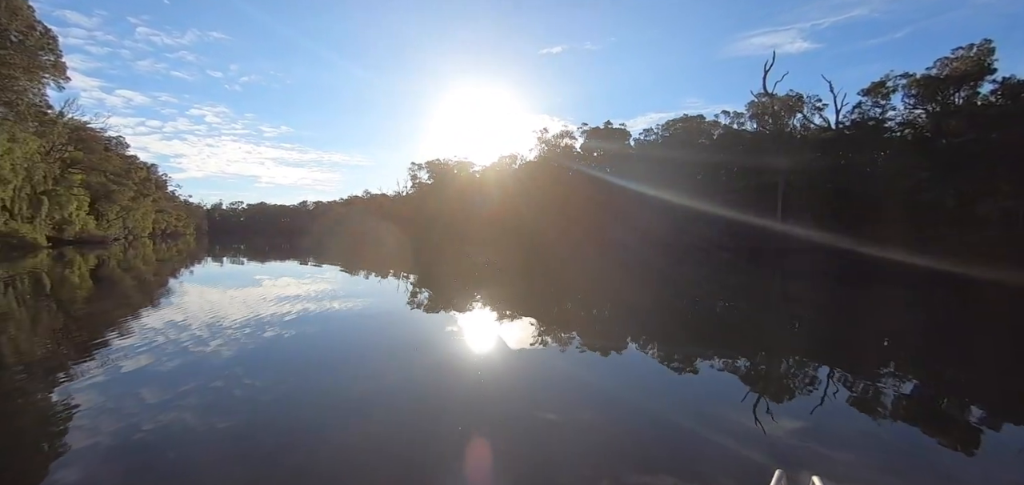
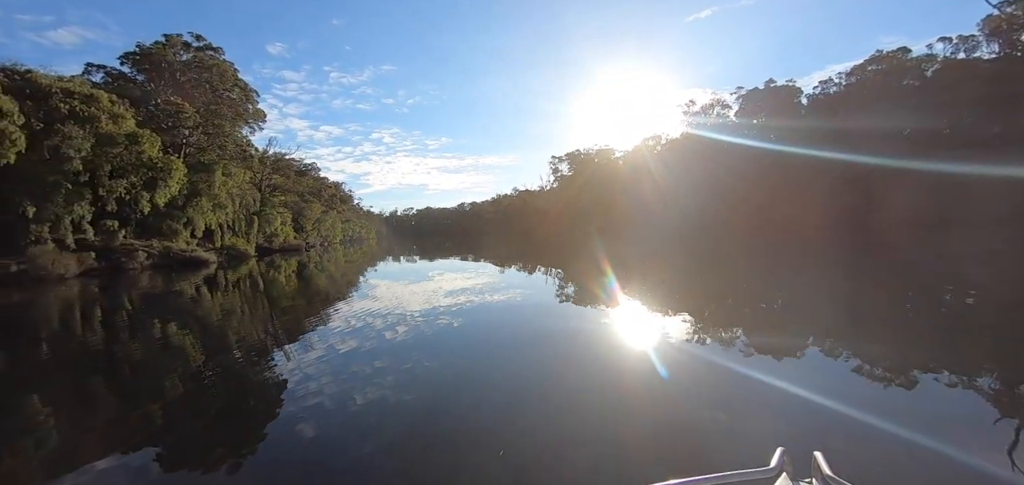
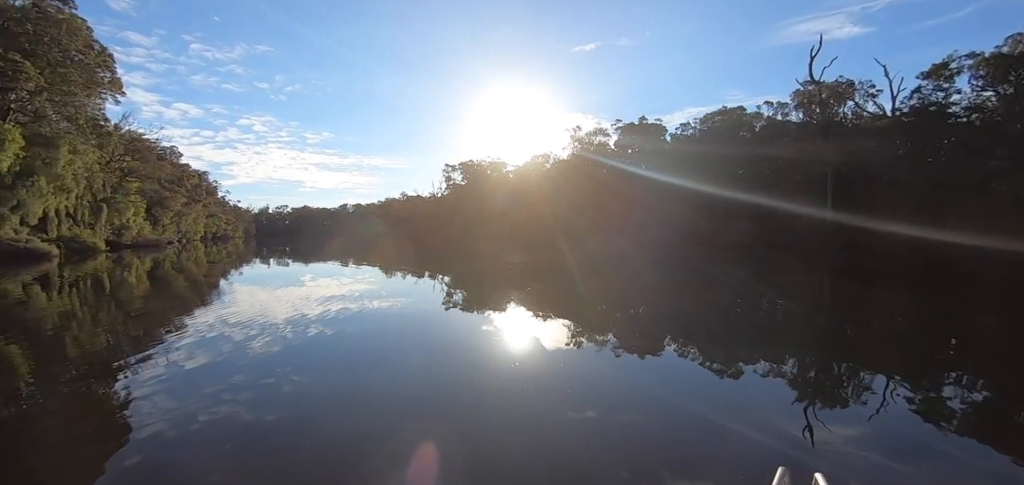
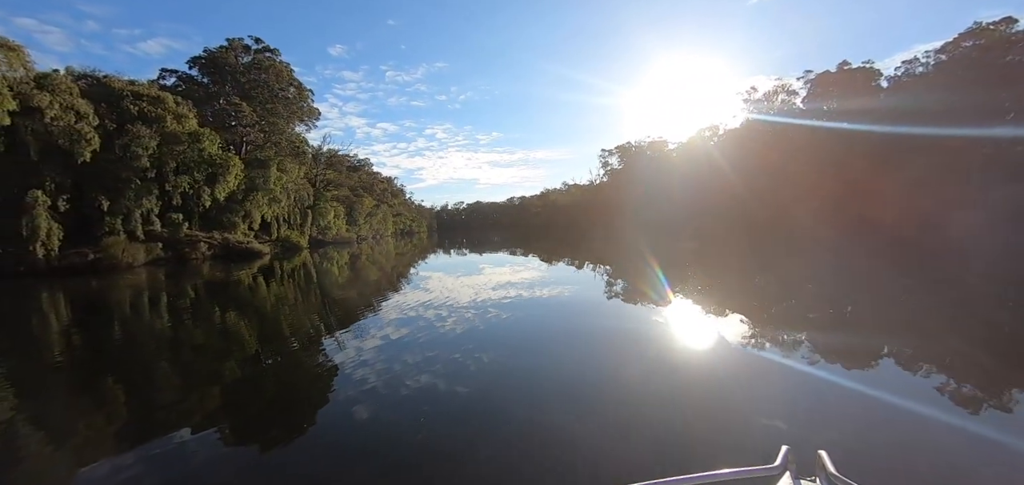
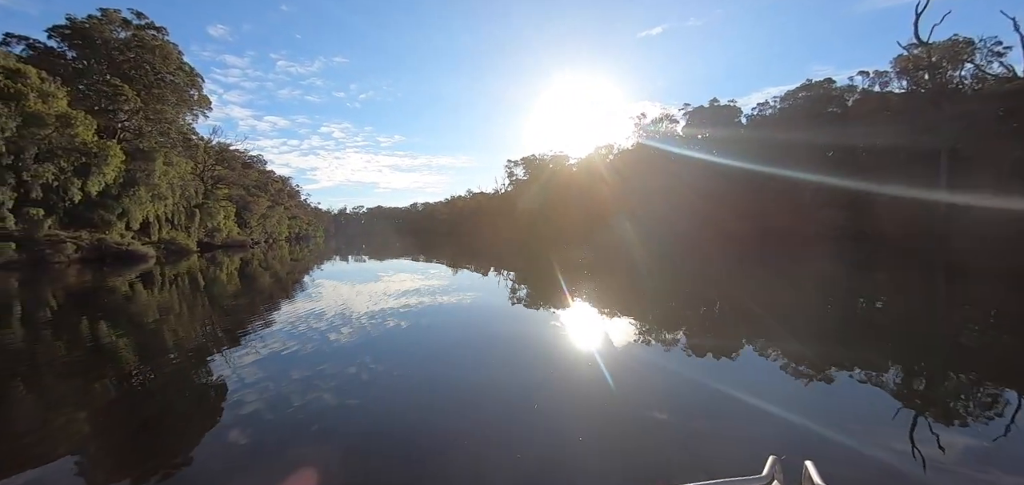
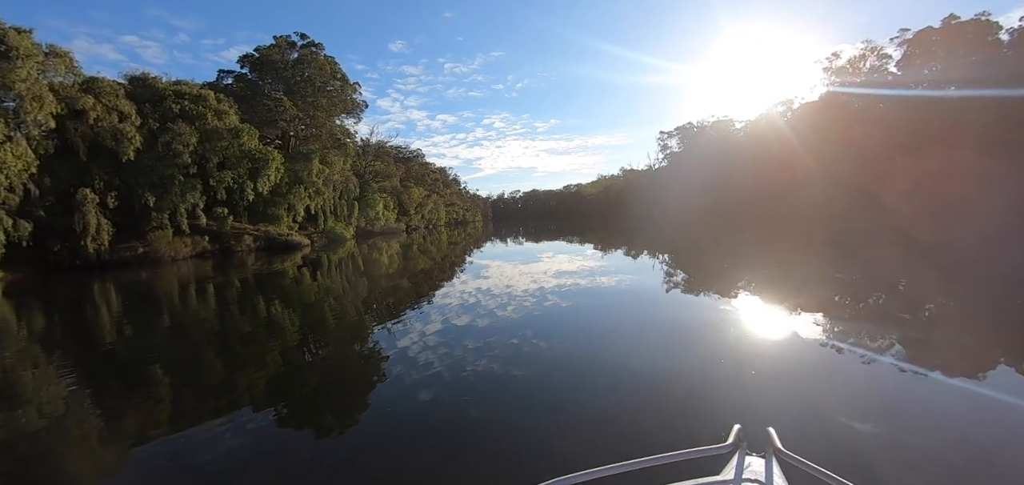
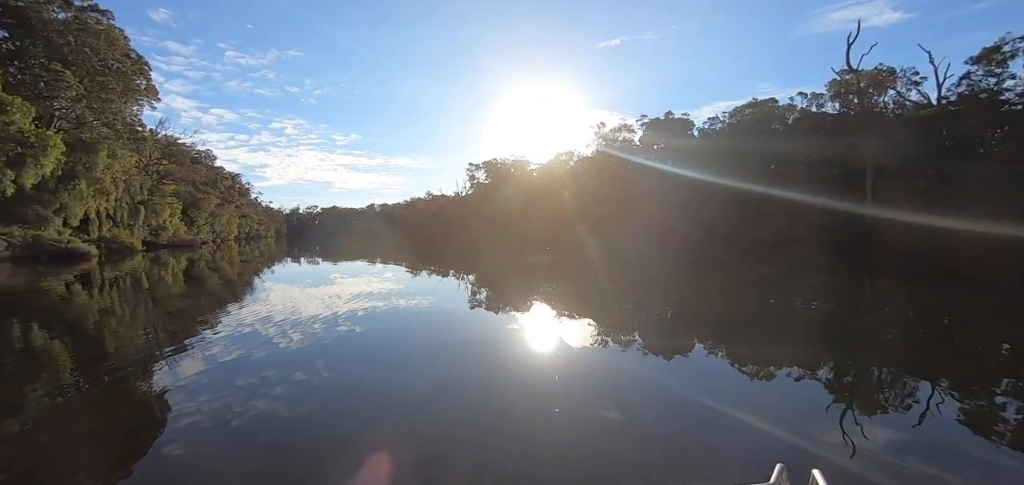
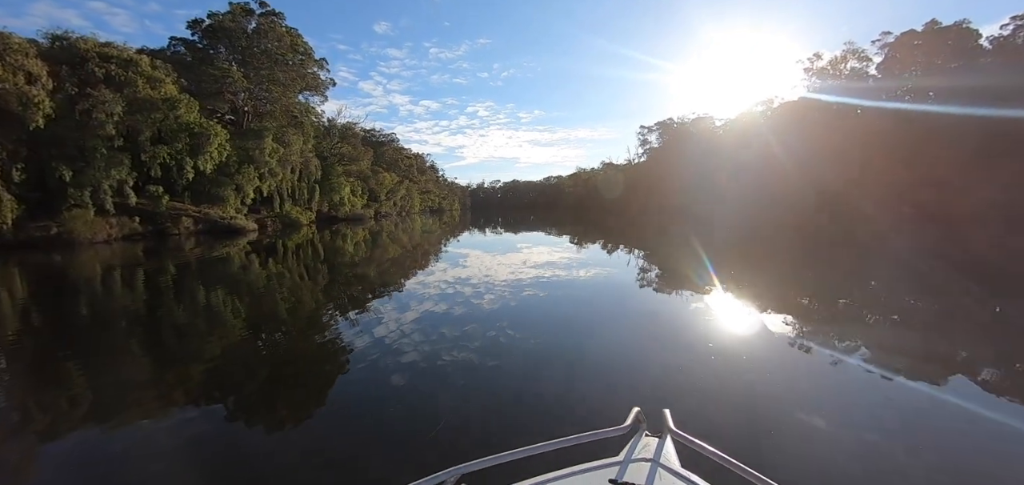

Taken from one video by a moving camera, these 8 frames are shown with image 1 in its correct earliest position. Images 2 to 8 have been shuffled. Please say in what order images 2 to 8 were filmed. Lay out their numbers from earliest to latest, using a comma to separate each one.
3, 7, 5, 2, 4, 6, 8
